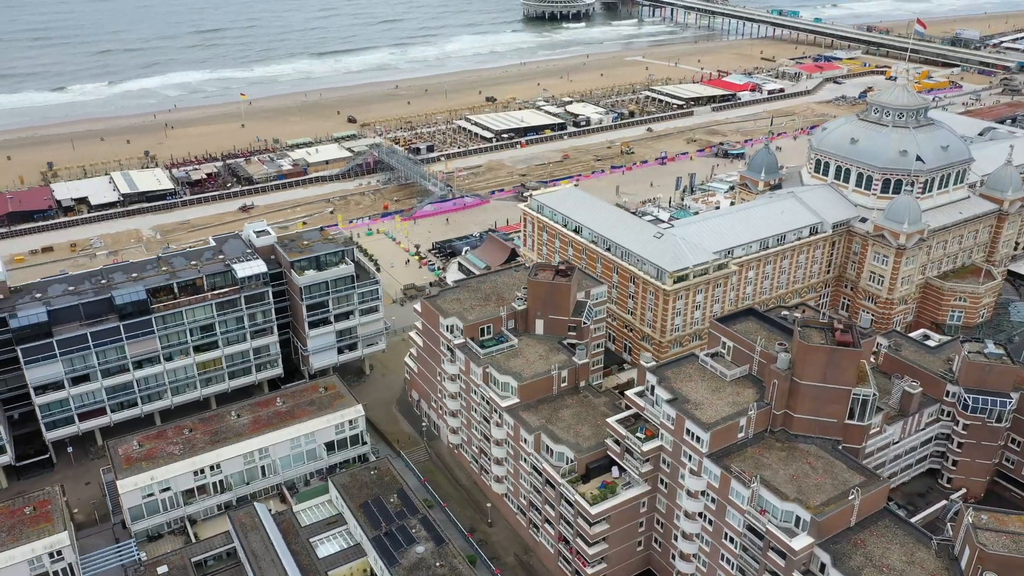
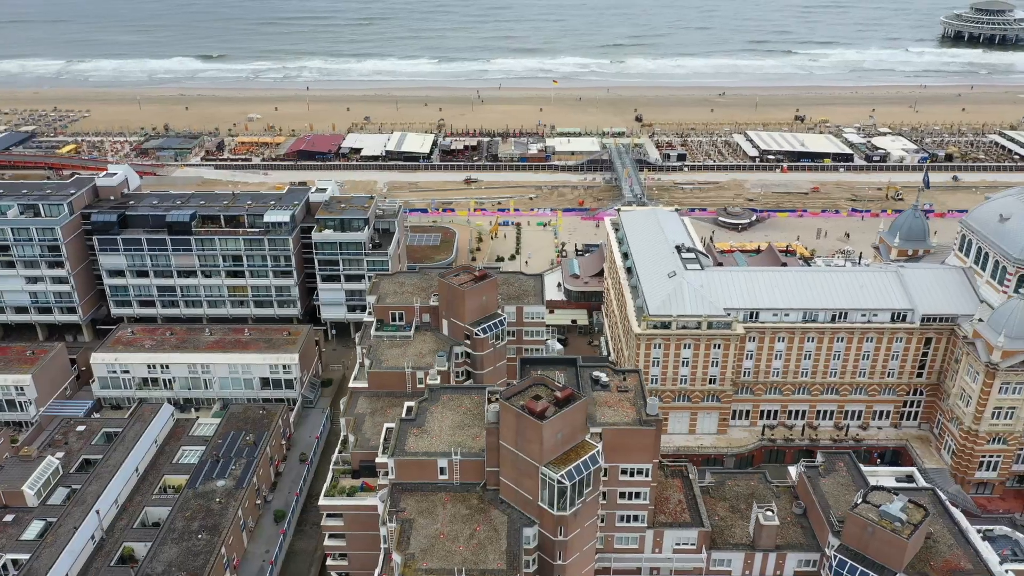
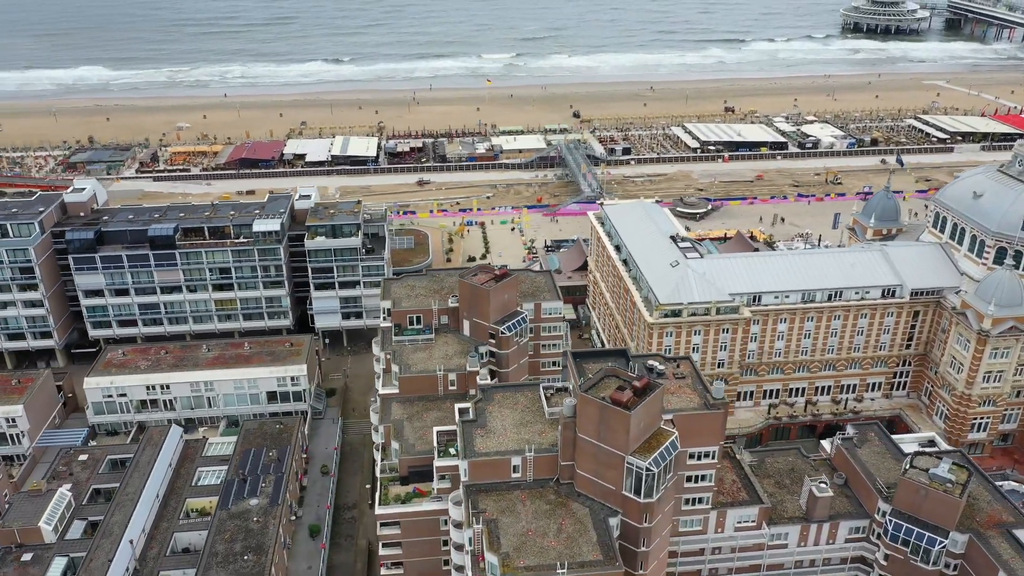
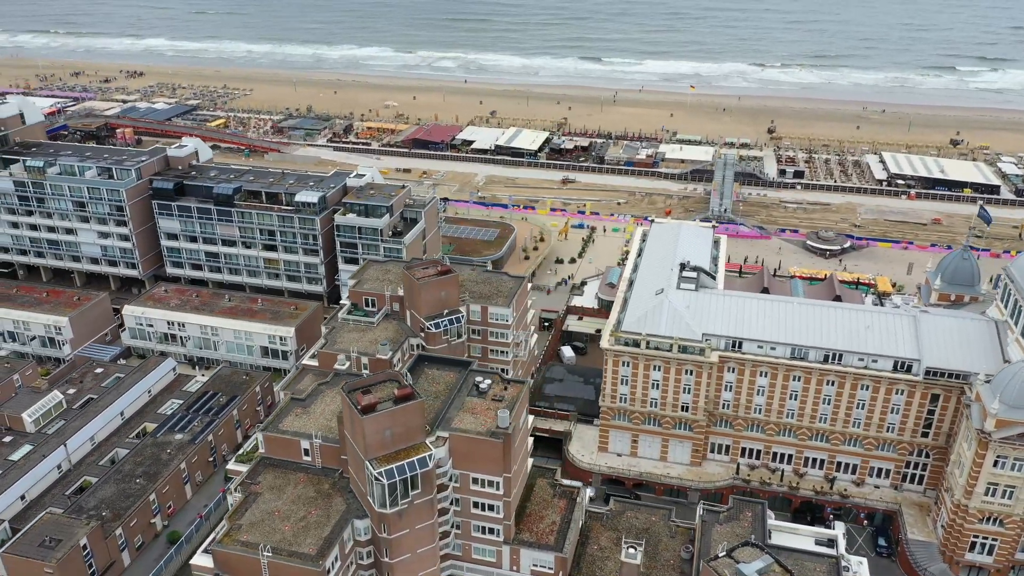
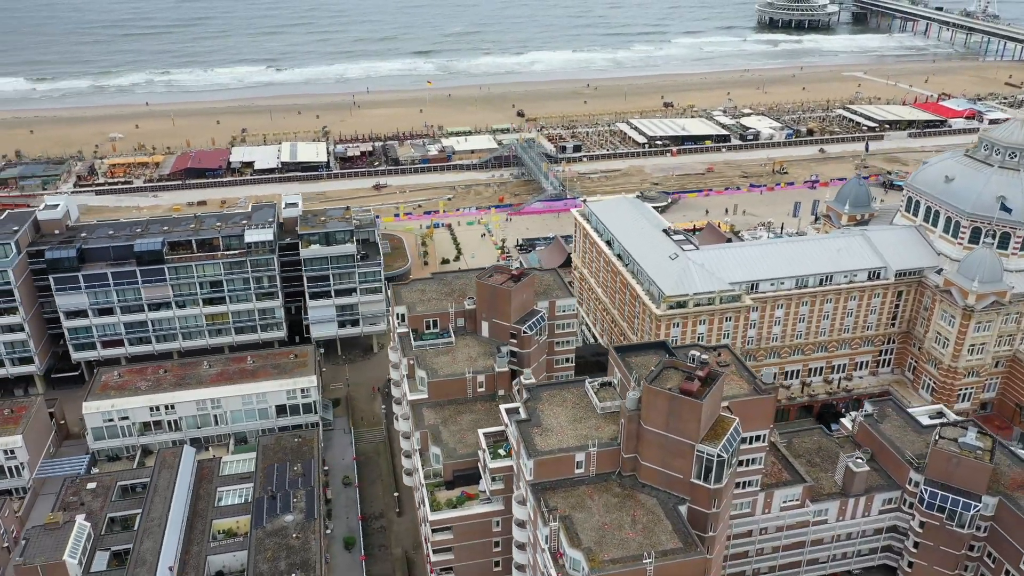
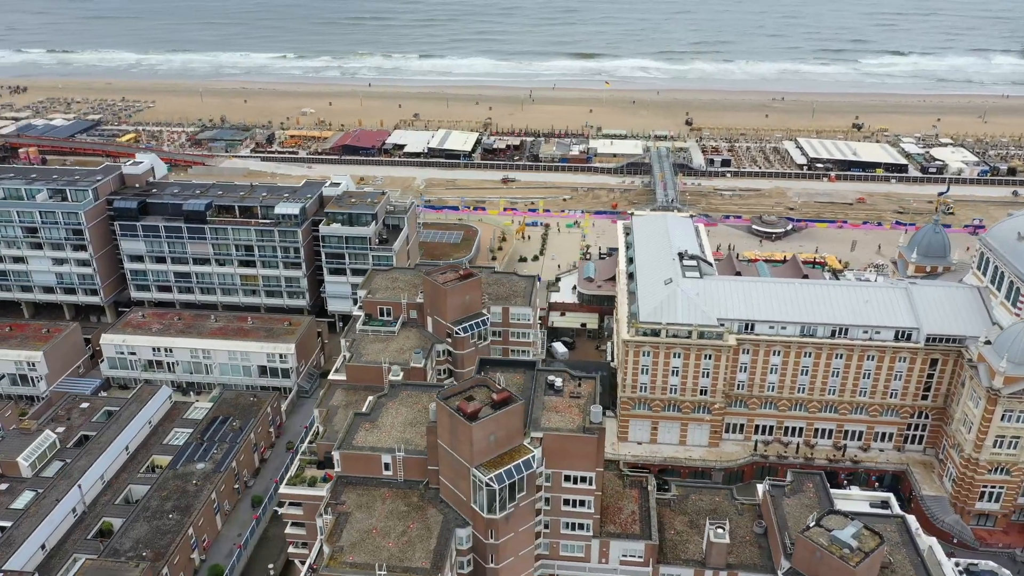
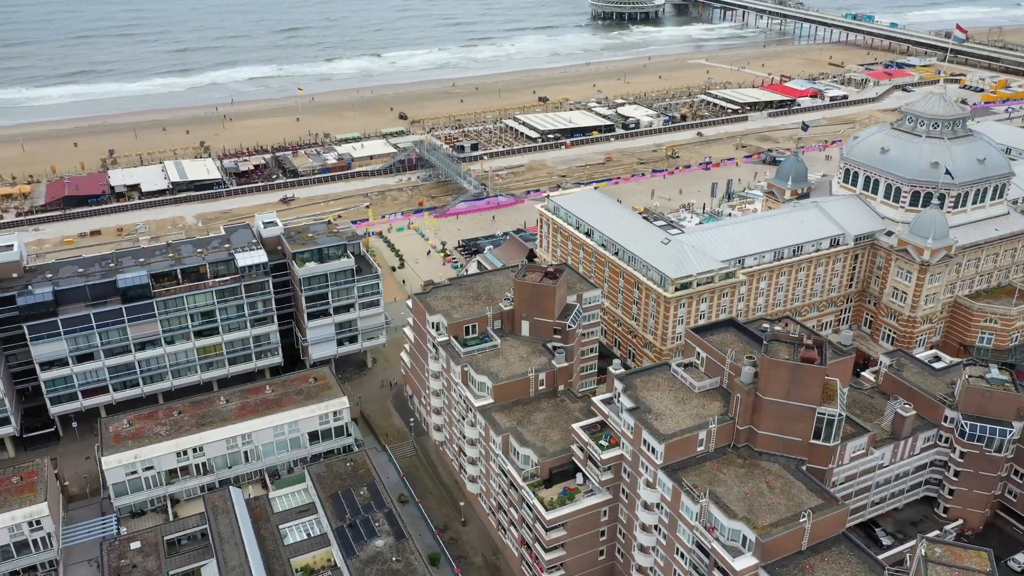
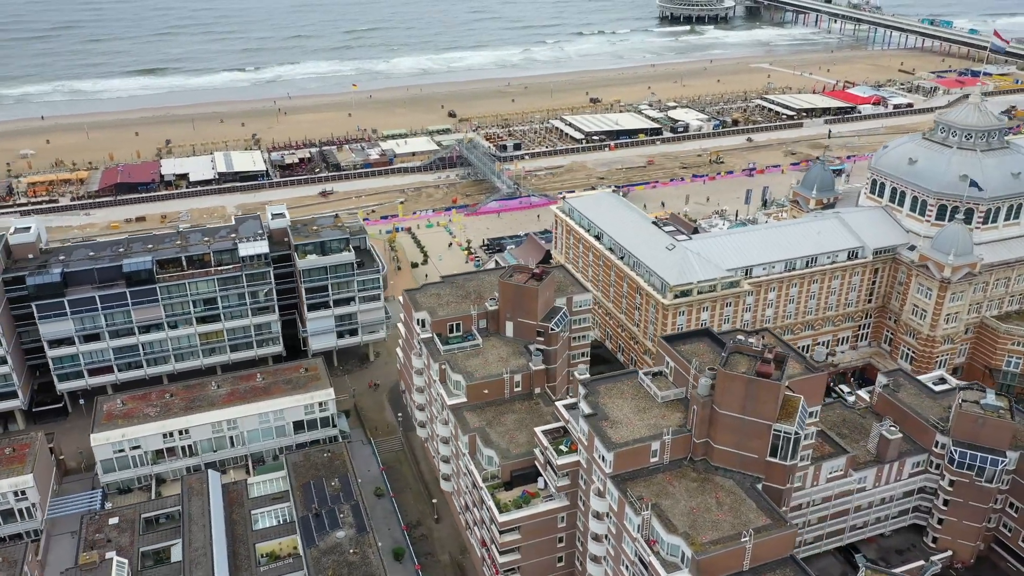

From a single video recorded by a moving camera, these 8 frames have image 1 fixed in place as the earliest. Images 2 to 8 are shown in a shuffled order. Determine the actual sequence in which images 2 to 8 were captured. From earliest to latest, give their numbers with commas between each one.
7, 8, 5, 3, 2, 6, 4
